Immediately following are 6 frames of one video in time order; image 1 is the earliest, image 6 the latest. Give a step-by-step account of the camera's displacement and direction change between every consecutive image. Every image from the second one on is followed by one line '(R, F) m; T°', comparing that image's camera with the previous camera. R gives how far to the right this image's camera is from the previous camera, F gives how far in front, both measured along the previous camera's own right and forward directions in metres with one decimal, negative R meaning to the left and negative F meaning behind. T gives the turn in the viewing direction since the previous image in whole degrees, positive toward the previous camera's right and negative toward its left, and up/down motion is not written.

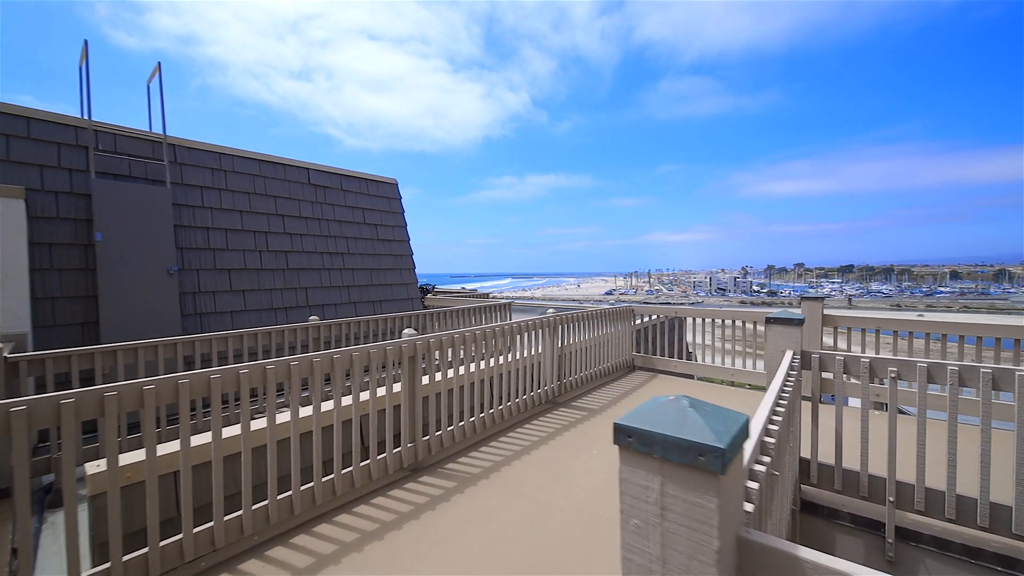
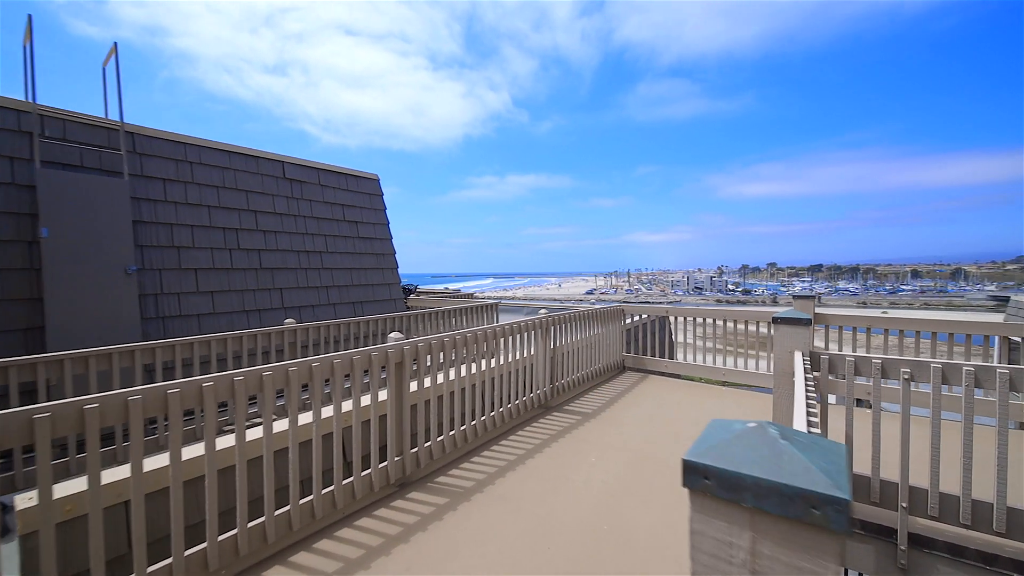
(-0.1, +0.1) m; +3°
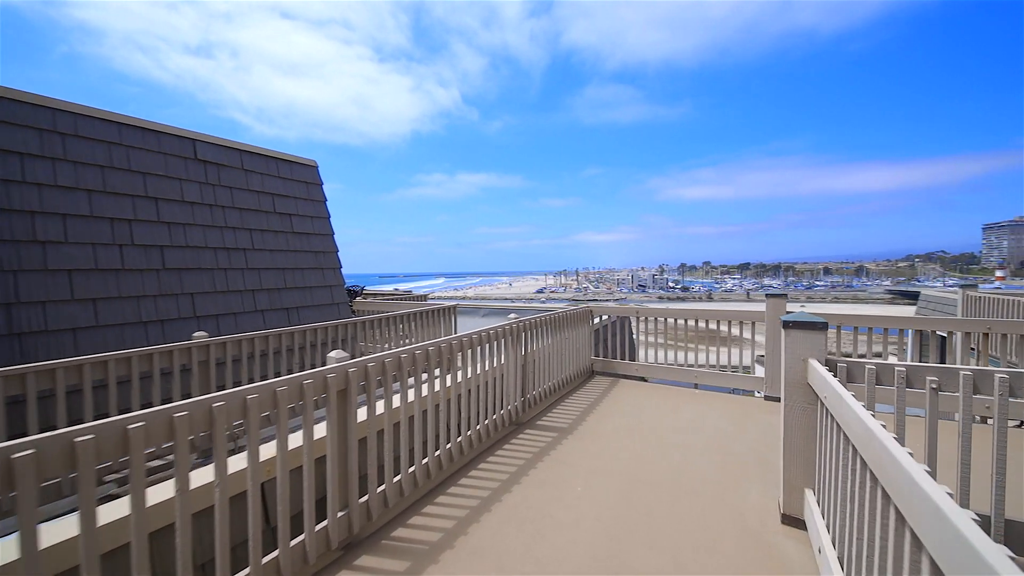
(-0.1, +0.3) m; +7°
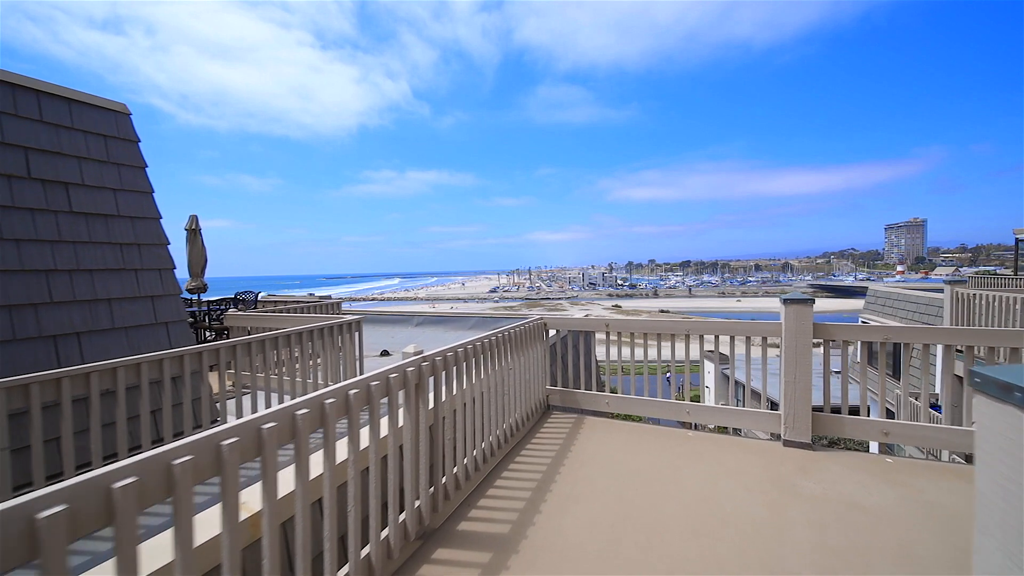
(+0.2, +0.8) m; +7°
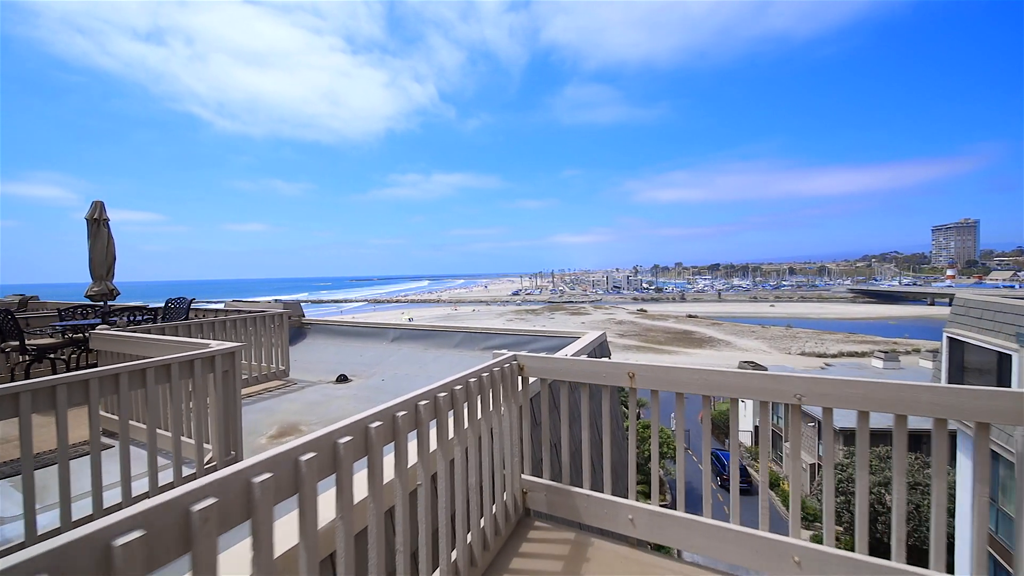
(+0.2, +0.9) m; -3°
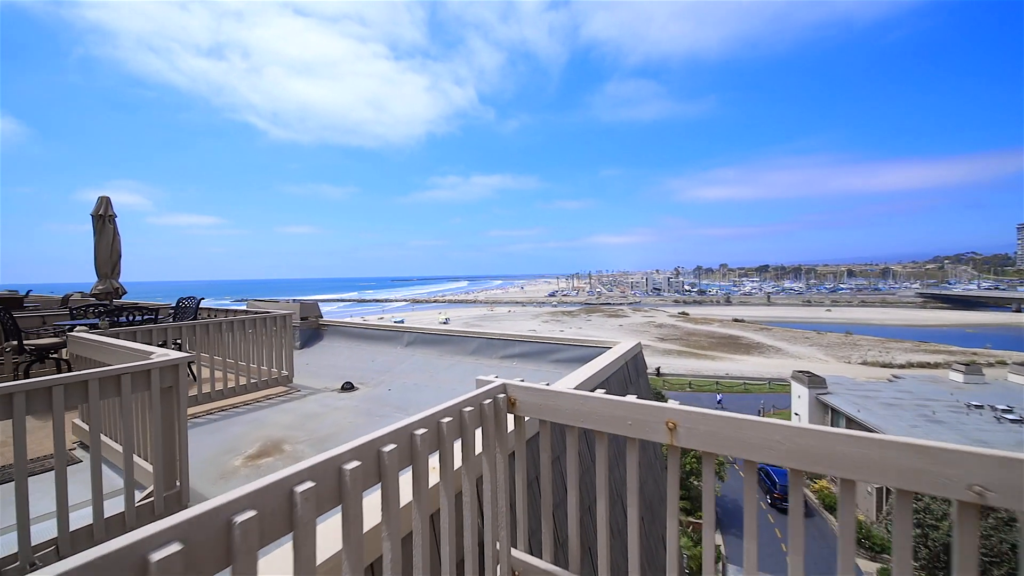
(+0.1, +0.4) m; -5°
